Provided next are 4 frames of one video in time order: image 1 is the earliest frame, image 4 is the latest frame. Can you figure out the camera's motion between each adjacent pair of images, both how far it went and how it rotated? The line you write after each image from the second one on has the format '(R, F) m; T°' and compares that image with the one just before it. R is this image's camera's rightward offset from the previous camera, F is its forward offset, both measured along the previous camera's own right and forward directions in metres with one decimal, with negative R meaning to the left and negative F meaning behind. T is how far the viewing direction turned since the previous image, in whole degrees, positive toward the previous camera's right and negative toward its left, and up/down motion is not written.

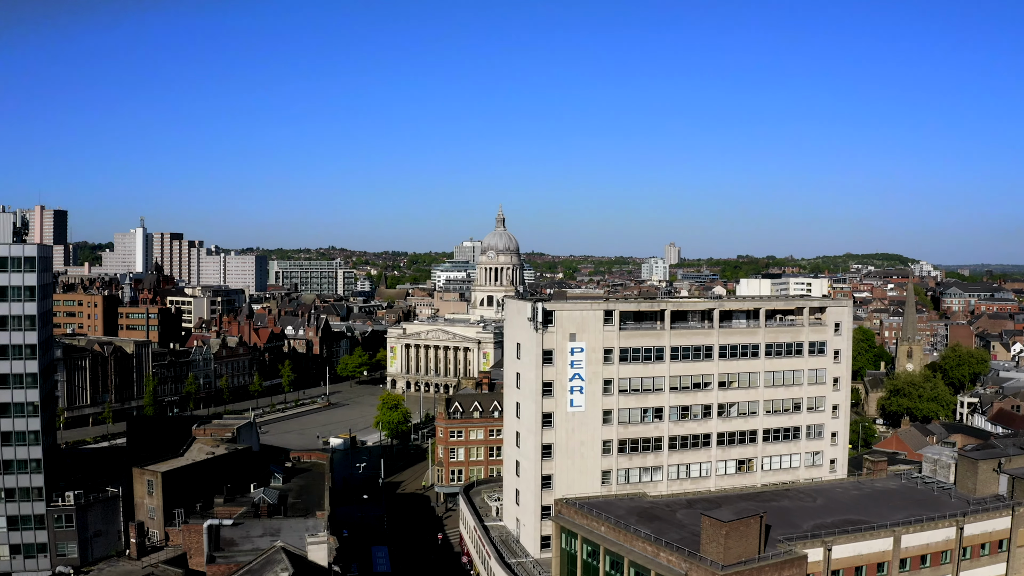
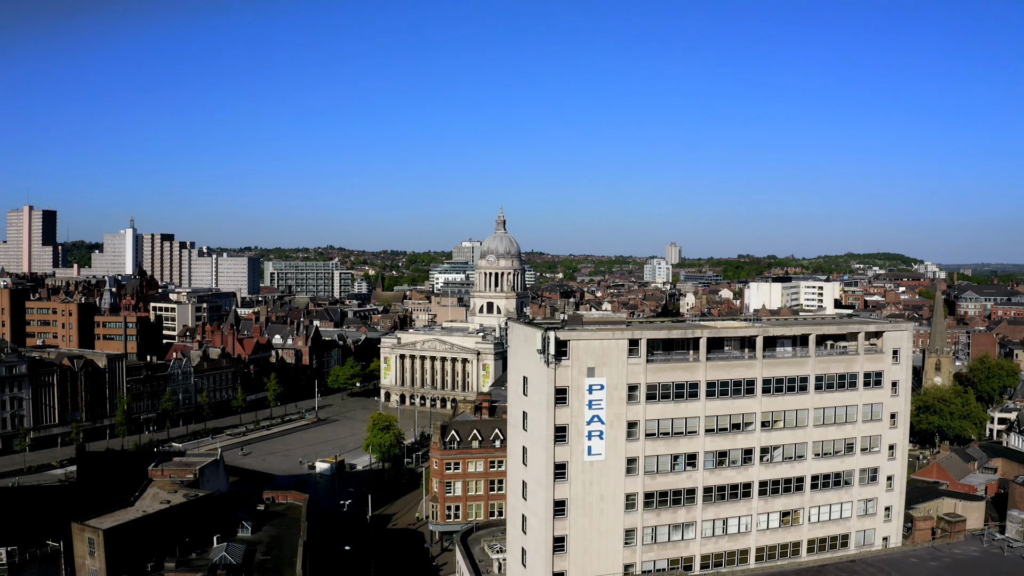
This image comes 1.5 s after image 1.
(-0.3, +6.5) m; 0°
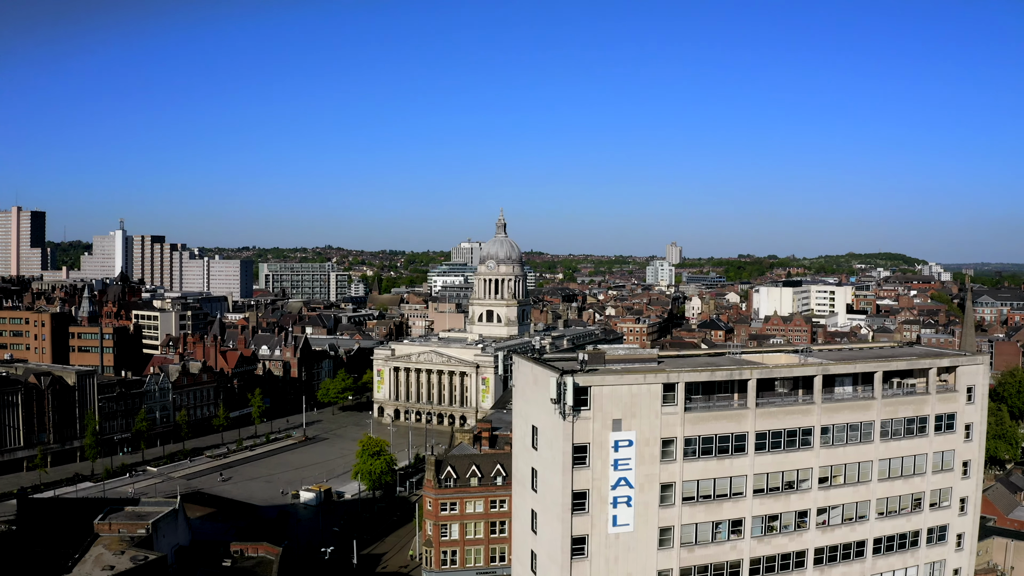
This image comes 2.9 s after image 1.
(-0.3, +6.1) m; 0°
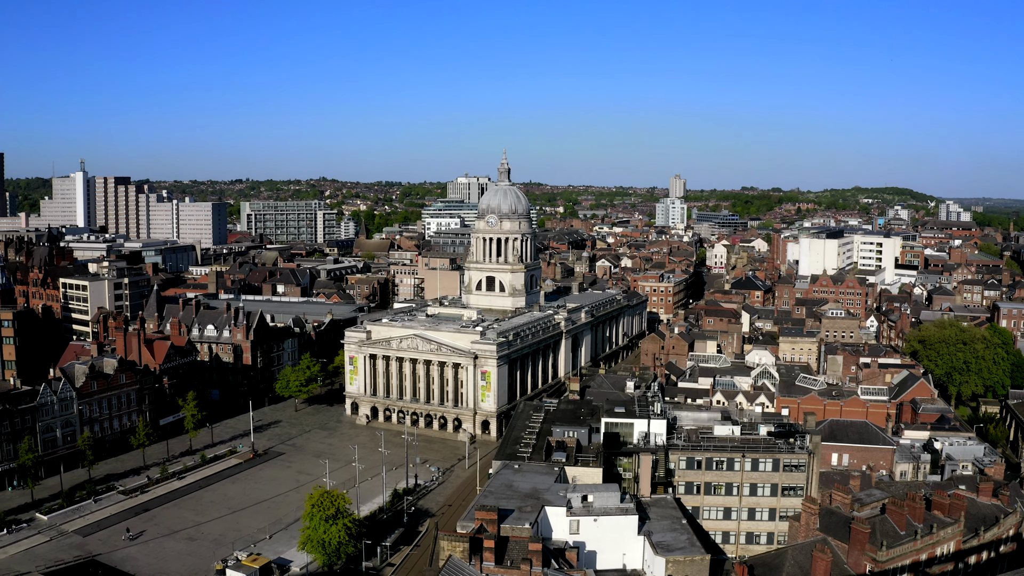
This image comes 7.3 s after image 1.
(-0.8, +20.6) m; 0°
